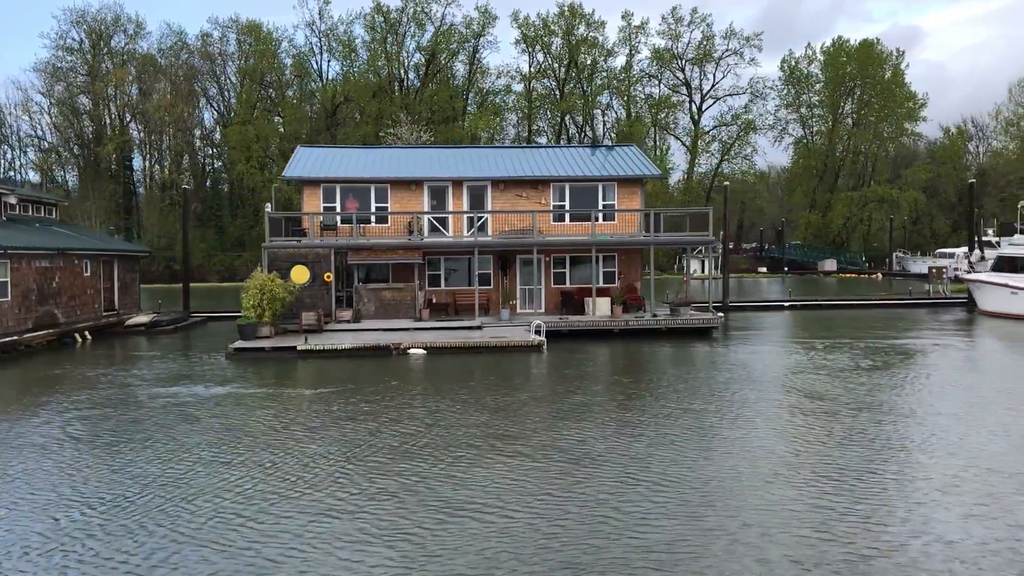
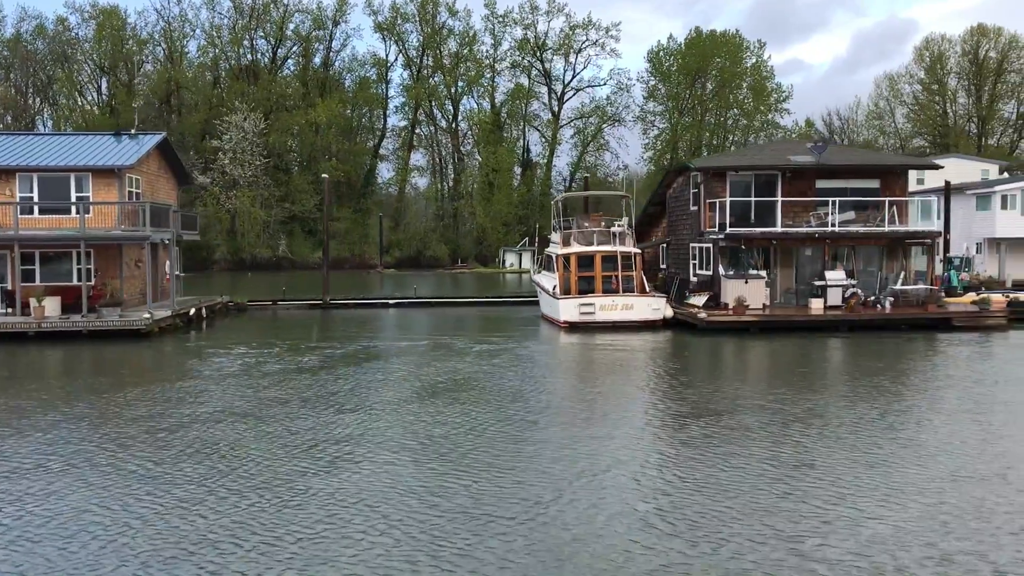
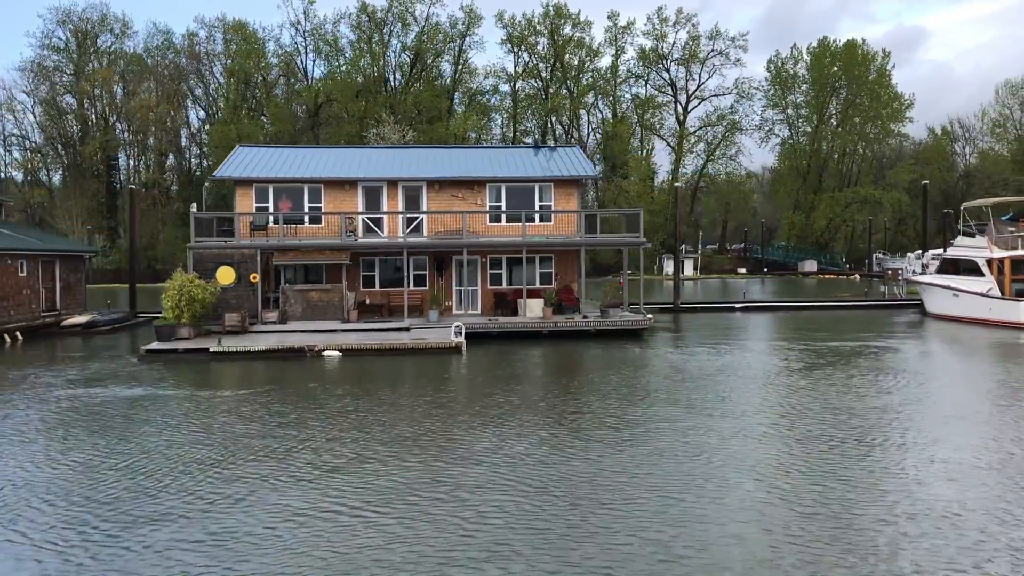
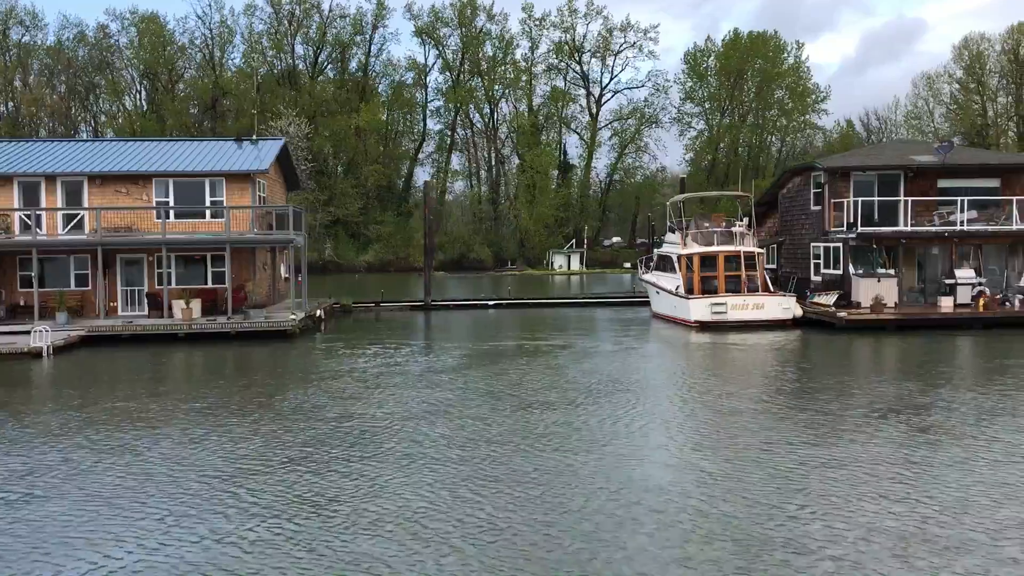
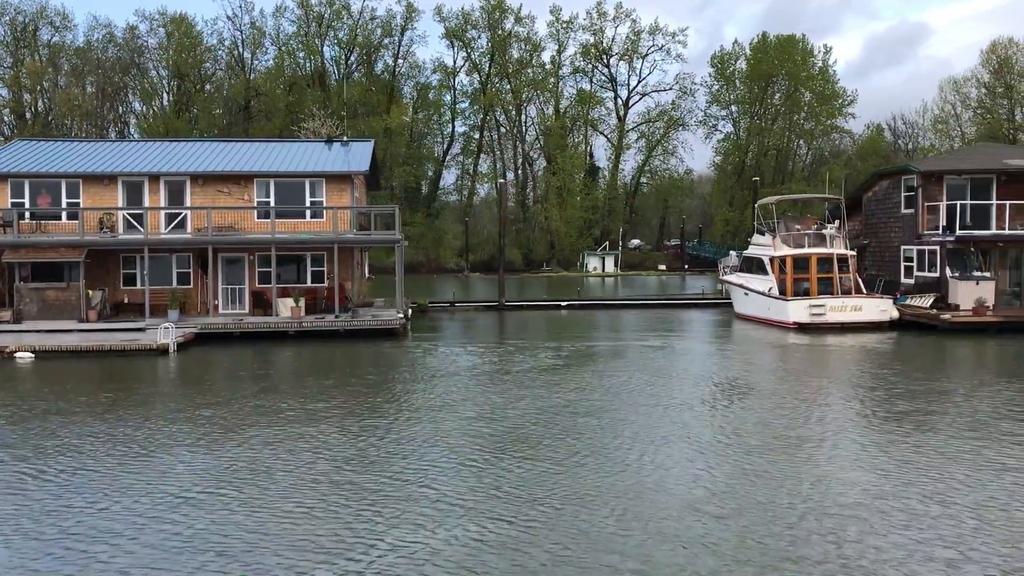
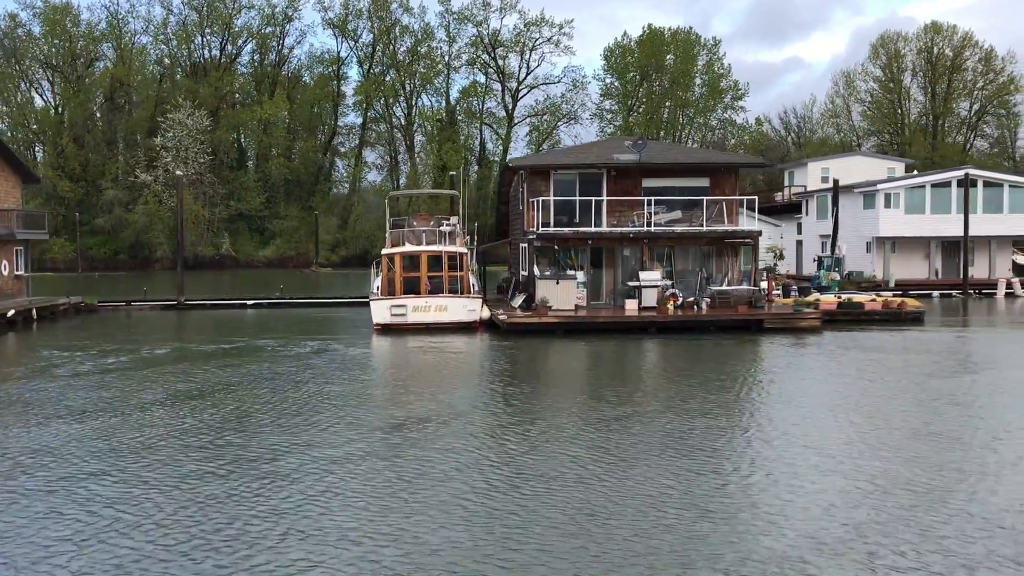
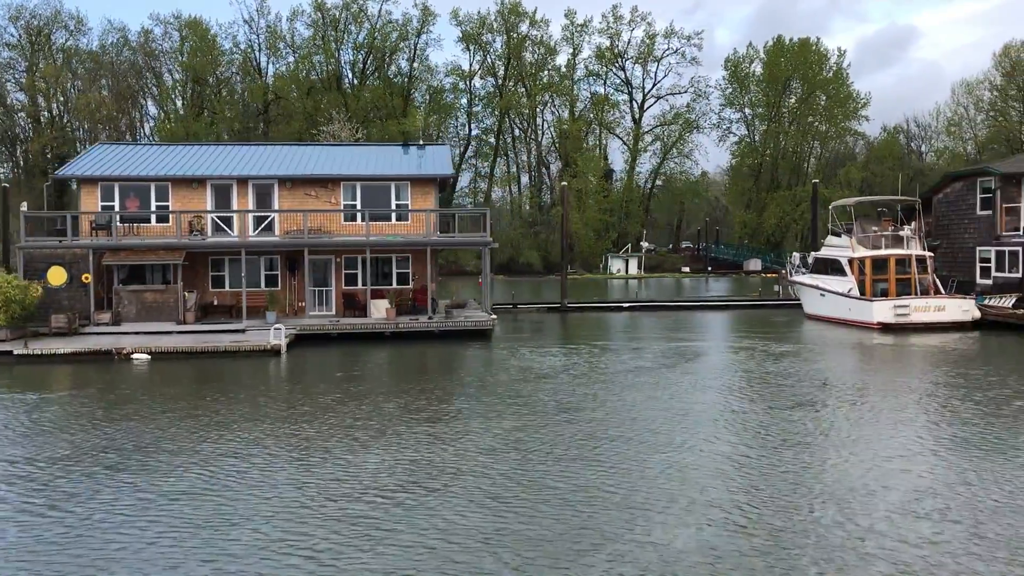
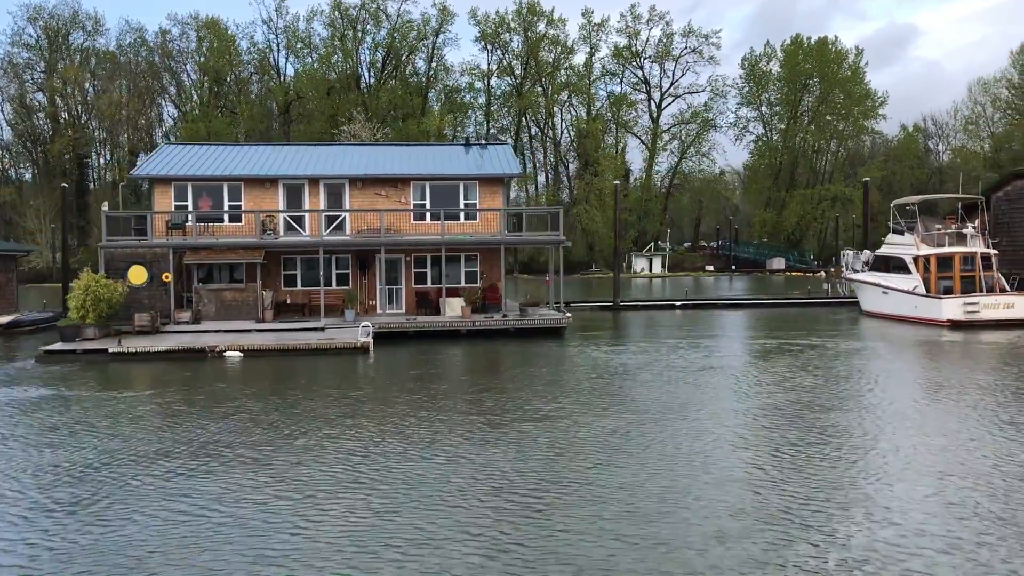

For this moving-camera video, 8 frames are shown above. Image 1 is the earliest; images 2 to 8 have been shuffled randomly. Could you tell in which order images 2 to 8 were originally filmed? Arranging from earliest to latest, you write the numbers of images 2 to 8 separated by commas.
3, 8, 7, 5, 4, 2, 6
